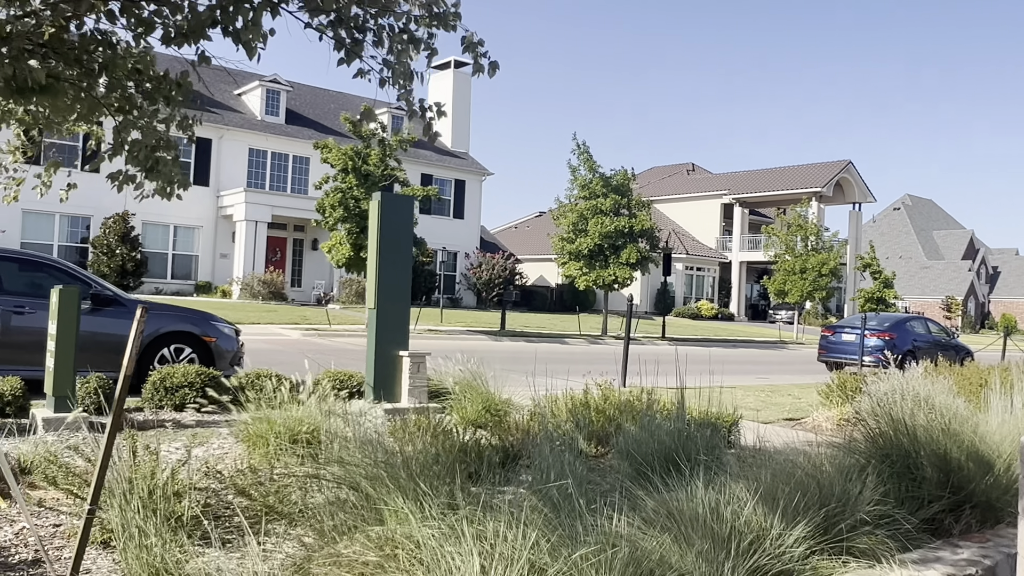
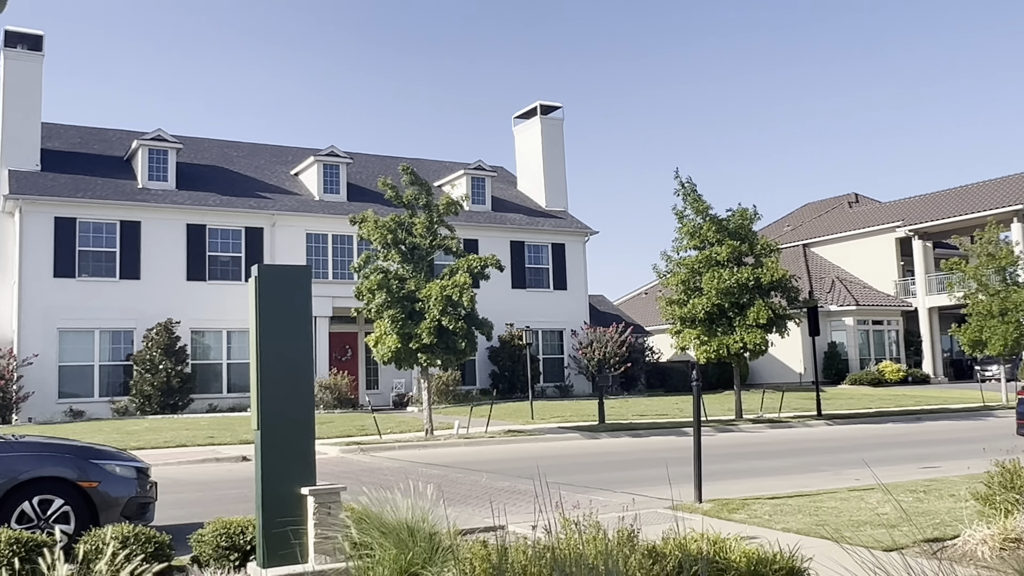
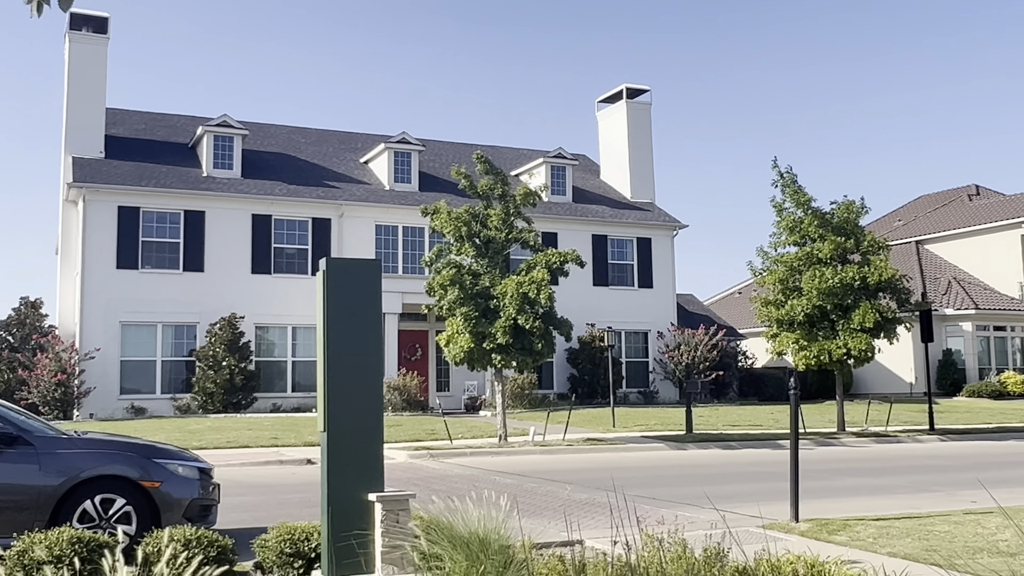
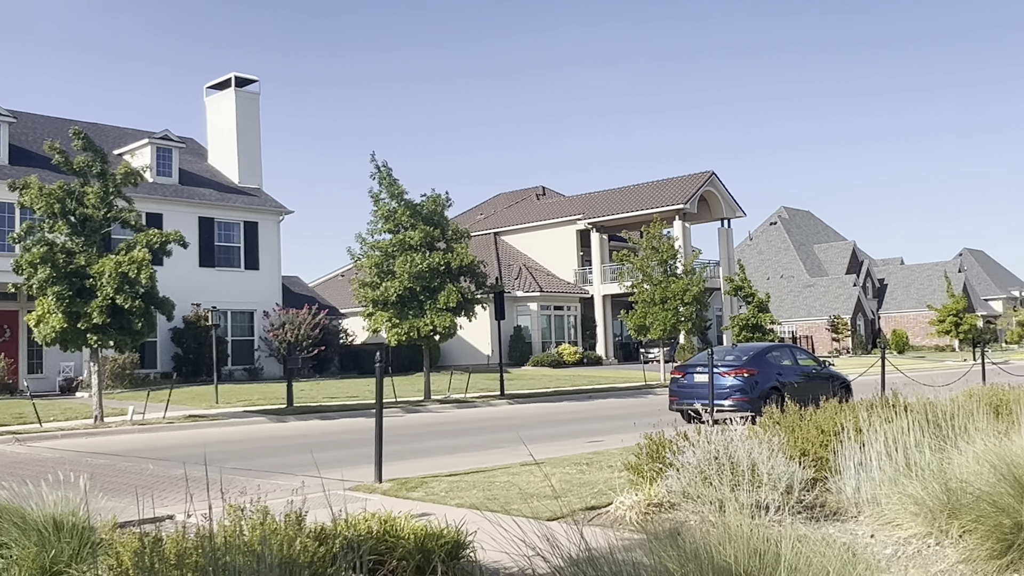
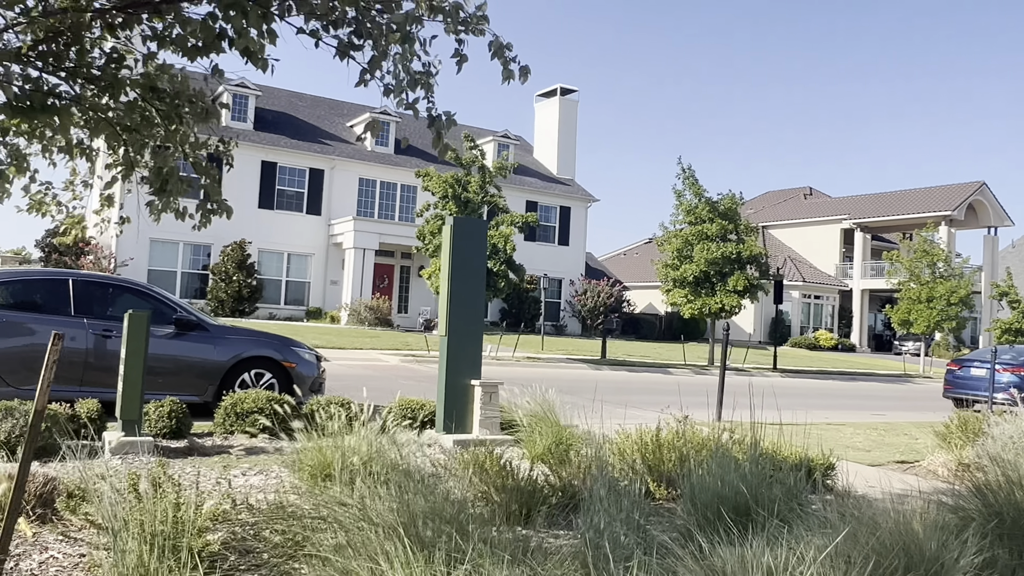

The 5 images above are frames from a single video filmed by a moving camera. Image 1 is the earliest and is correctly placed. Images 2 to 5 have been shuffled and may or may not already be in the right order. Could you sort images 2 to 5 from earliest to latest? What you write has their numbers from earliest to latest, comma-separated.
5, 3, 2, 4
